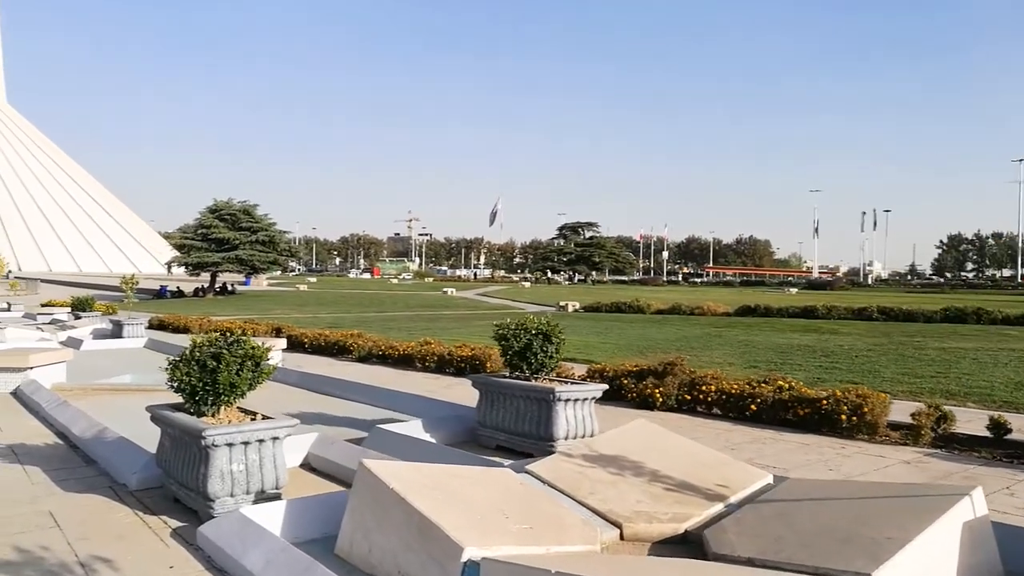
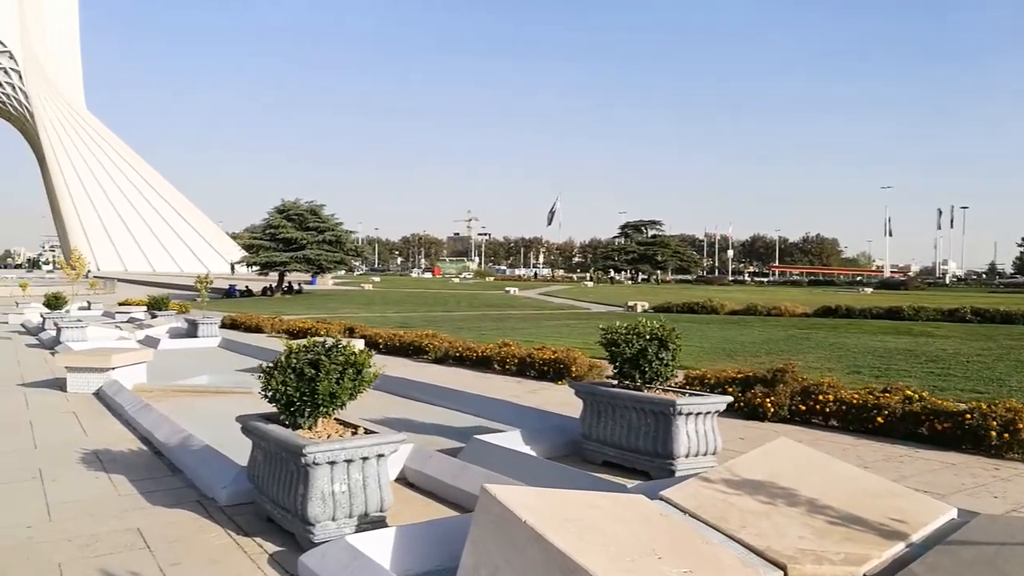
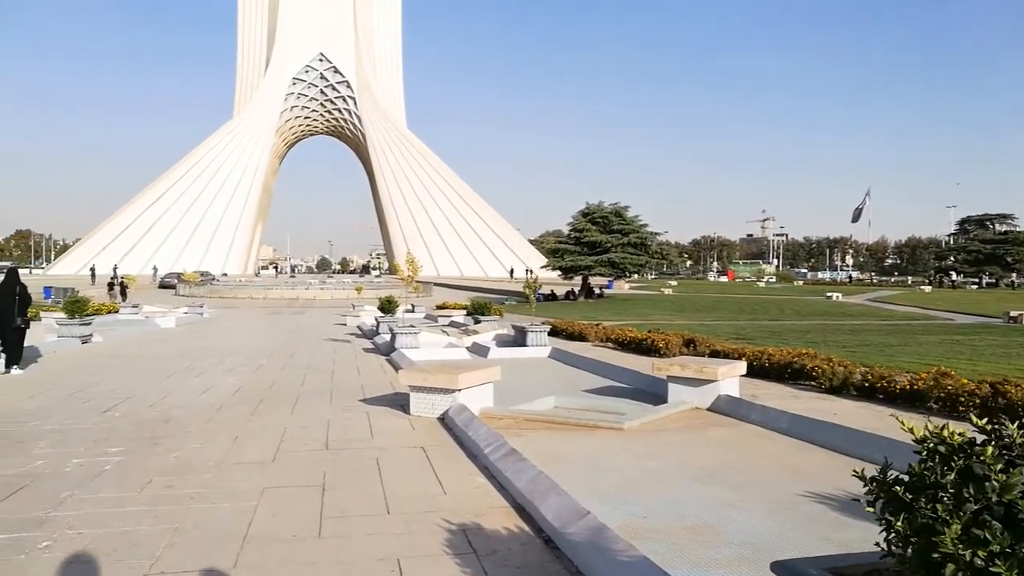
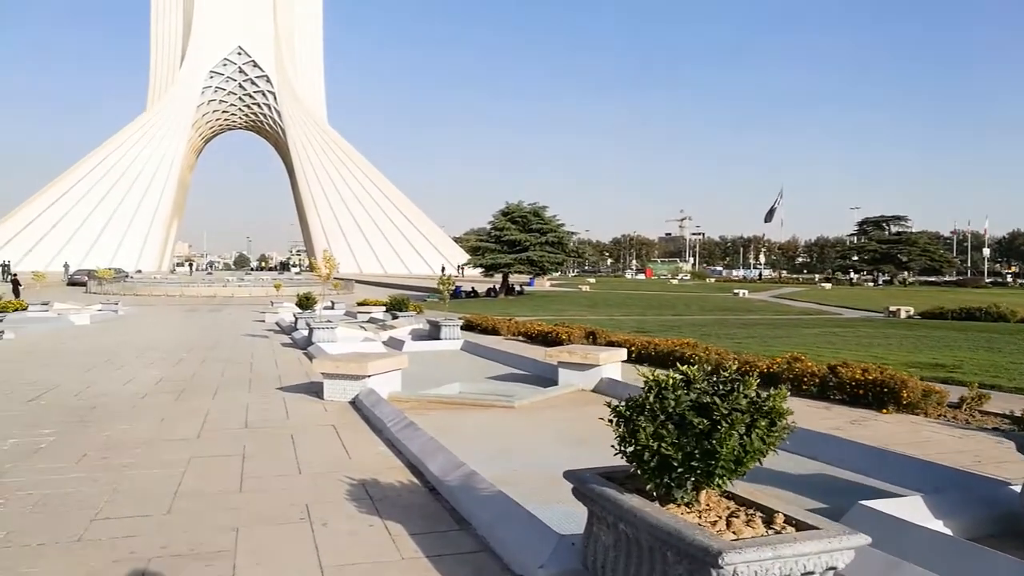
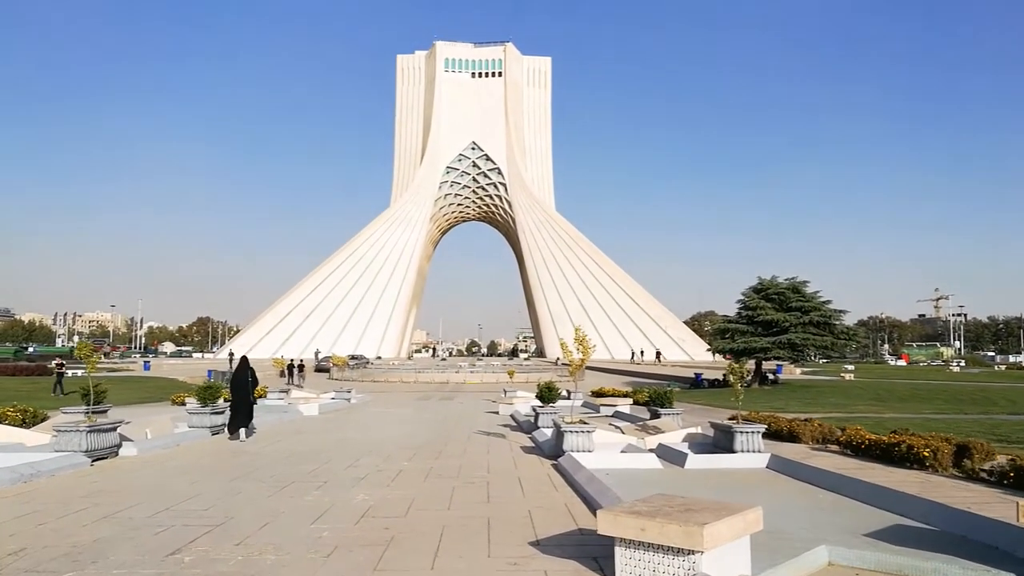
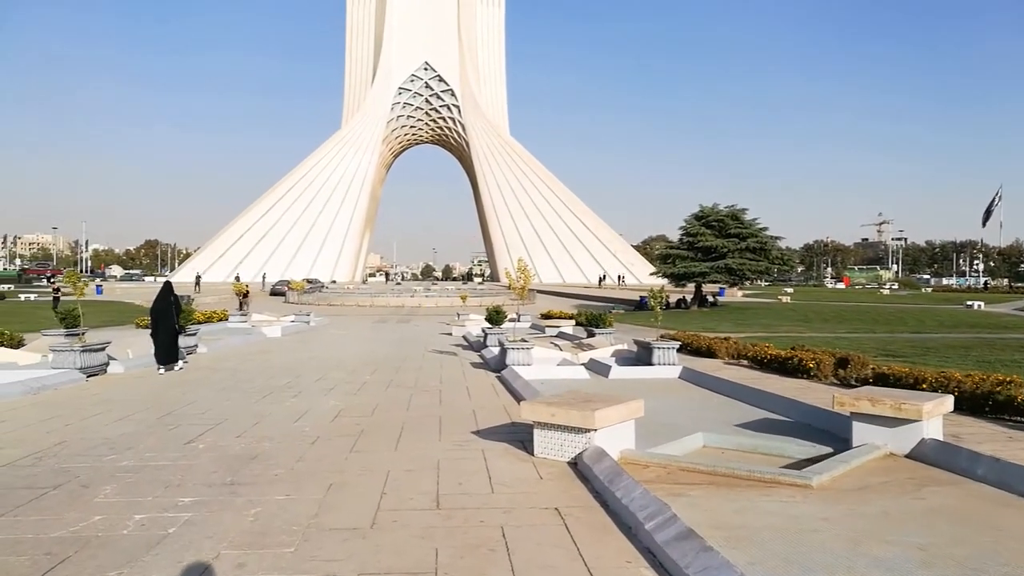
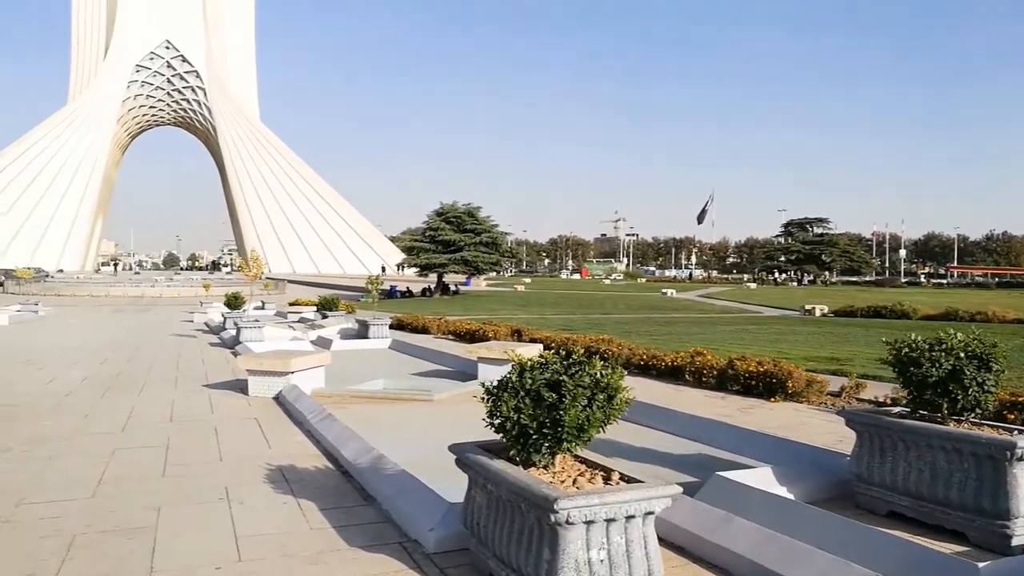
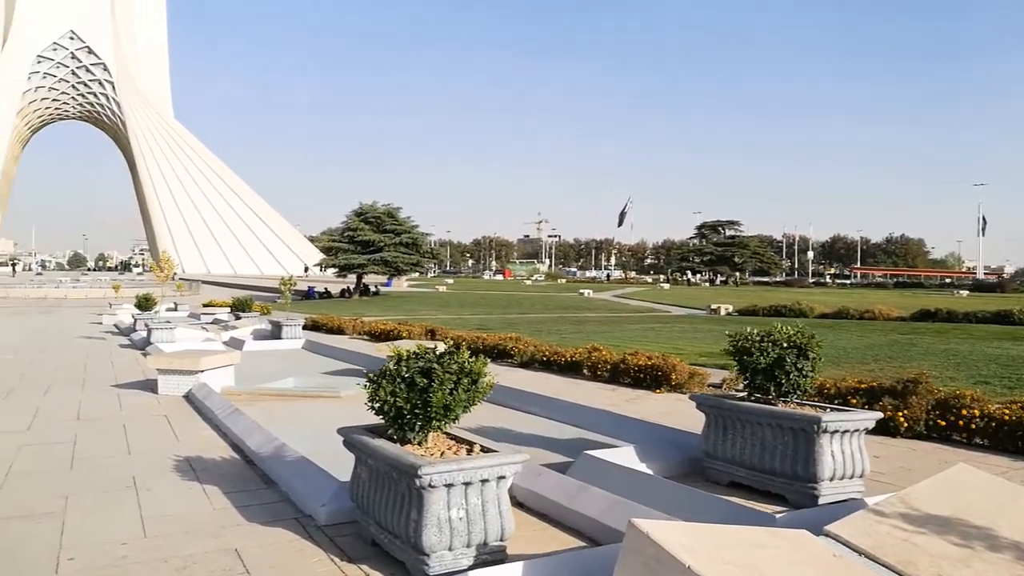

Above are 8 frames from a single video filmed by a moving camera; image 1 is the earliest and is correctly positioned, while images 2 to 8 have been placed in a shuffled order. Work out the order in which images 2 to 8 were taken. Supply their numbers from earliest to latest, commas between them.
2, 8, 7, 4, 3, 6, 5
